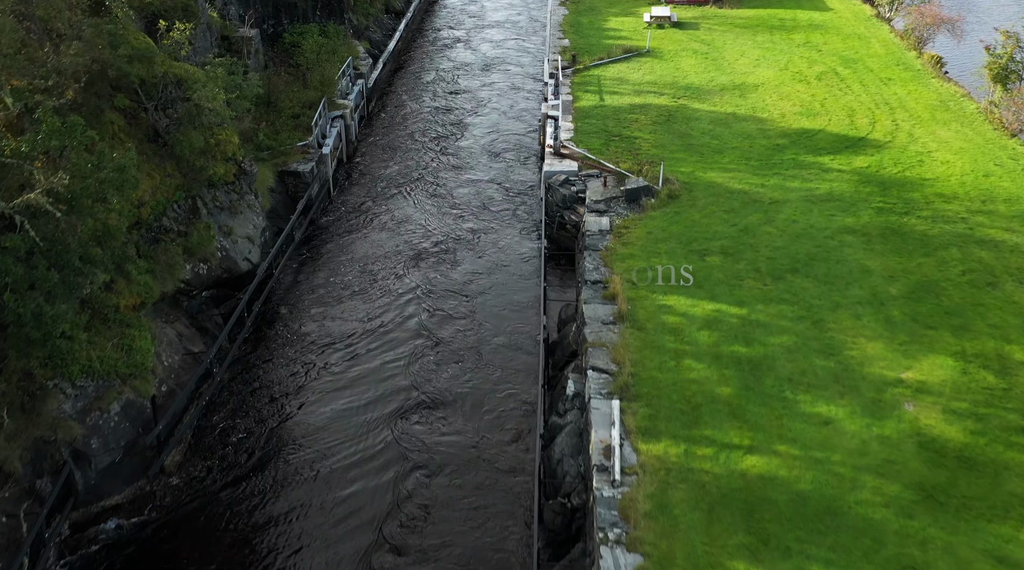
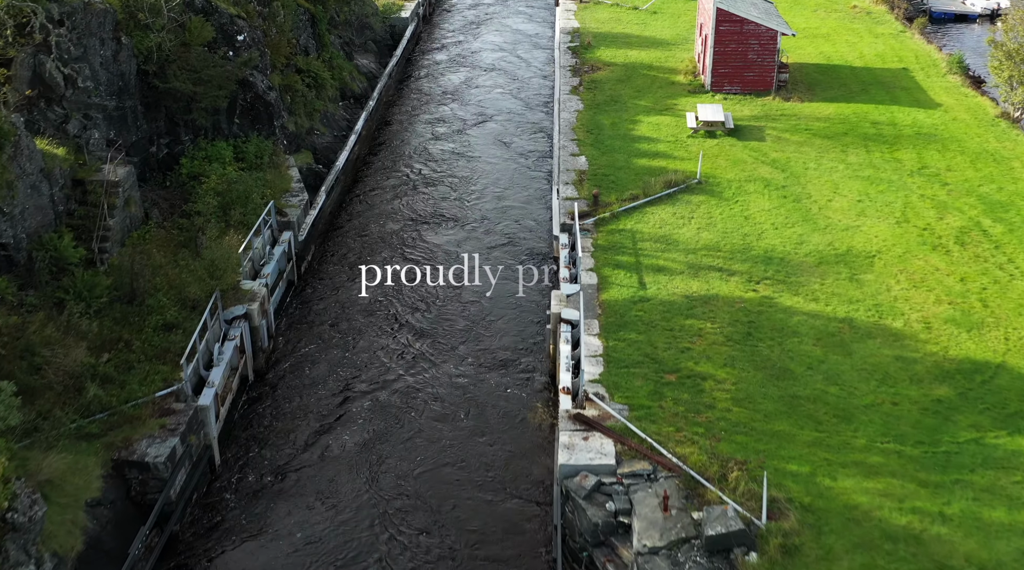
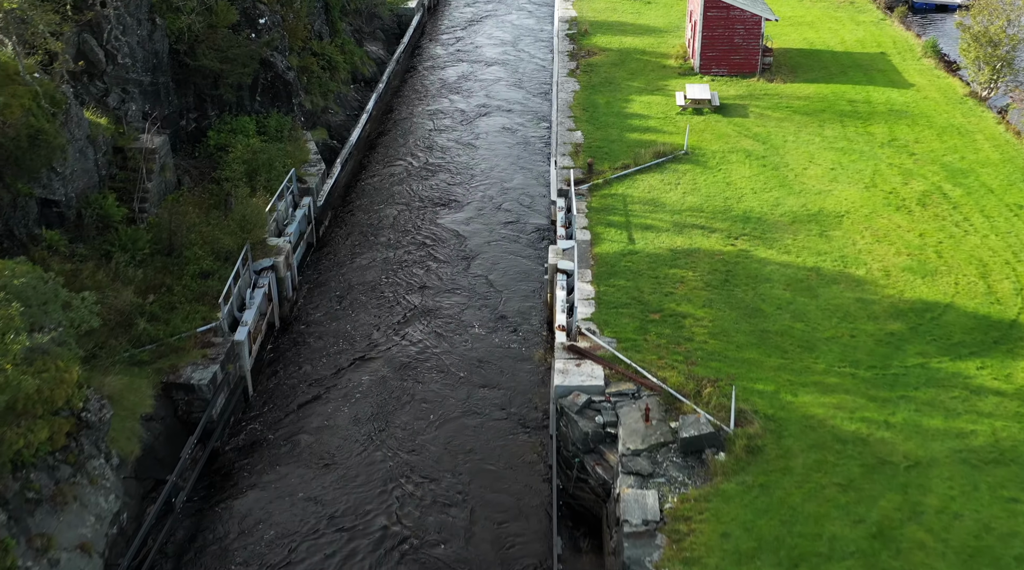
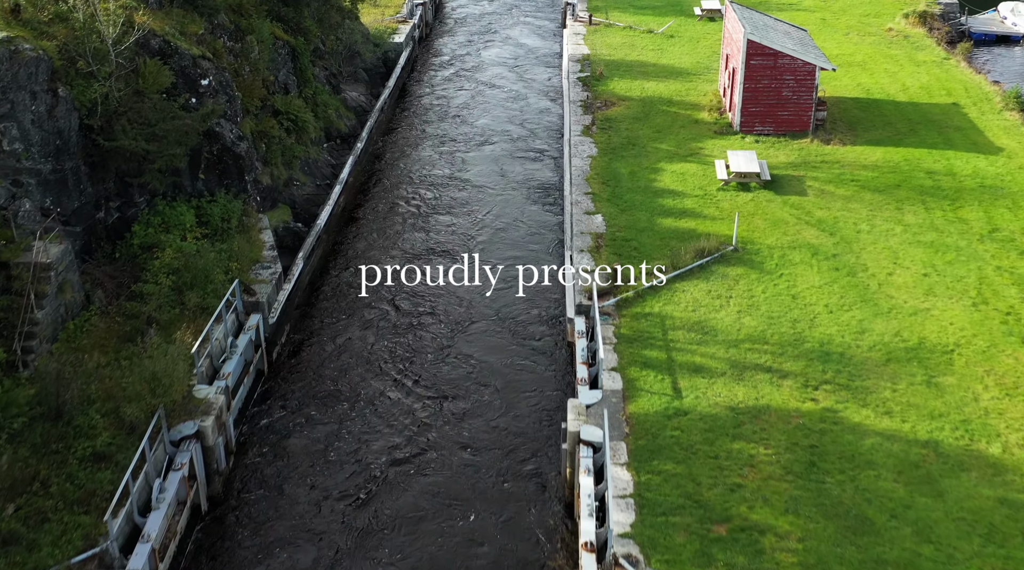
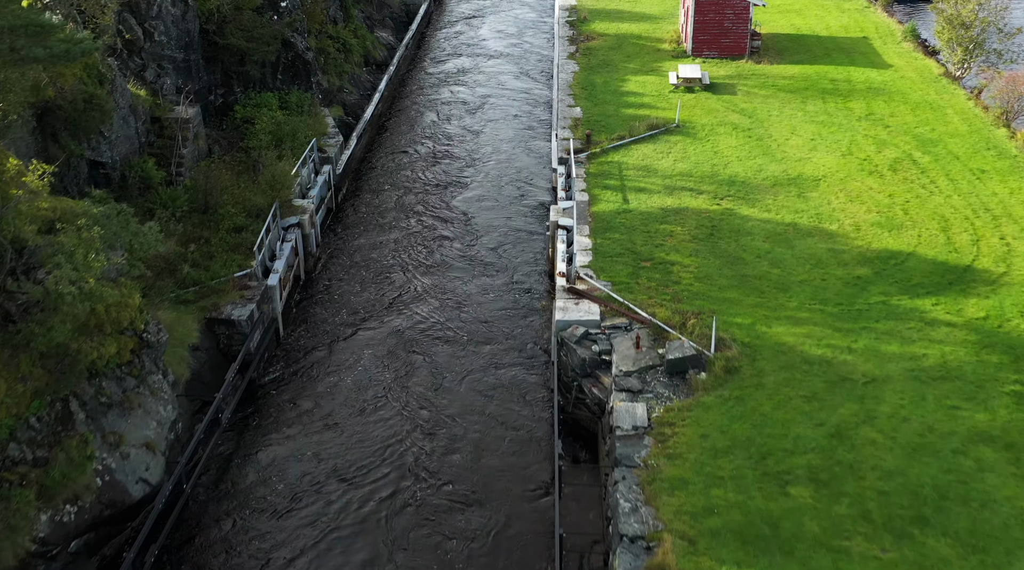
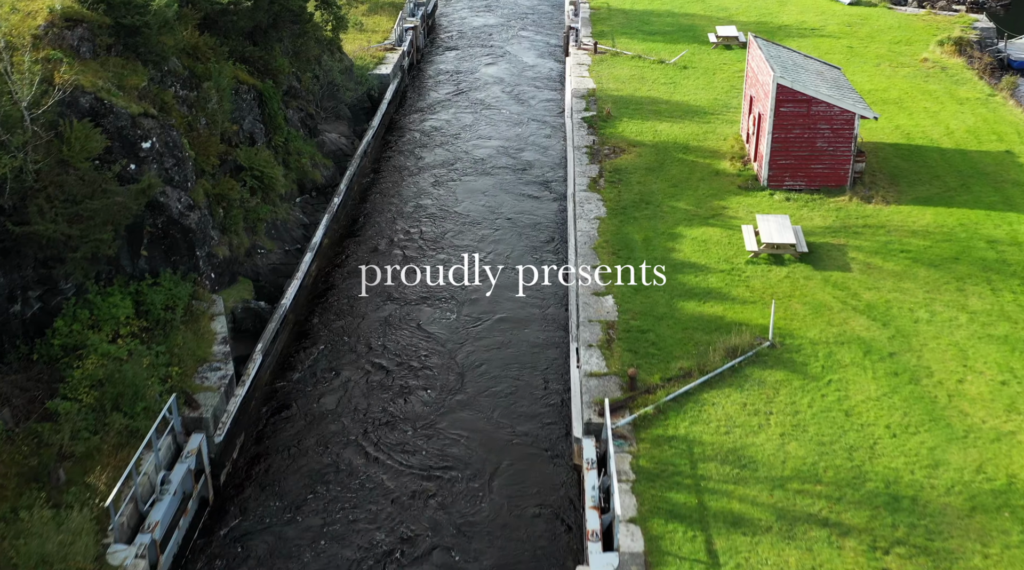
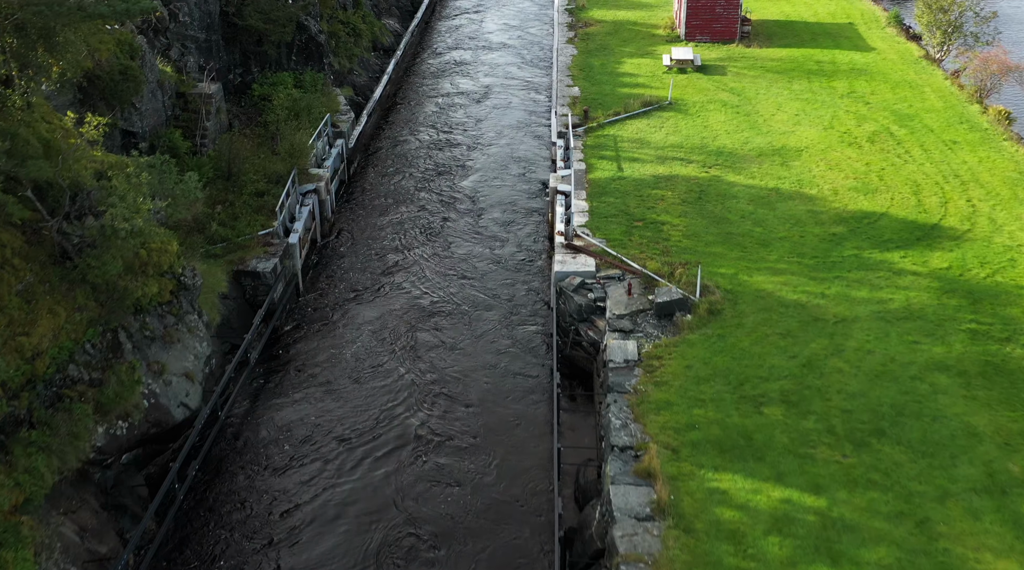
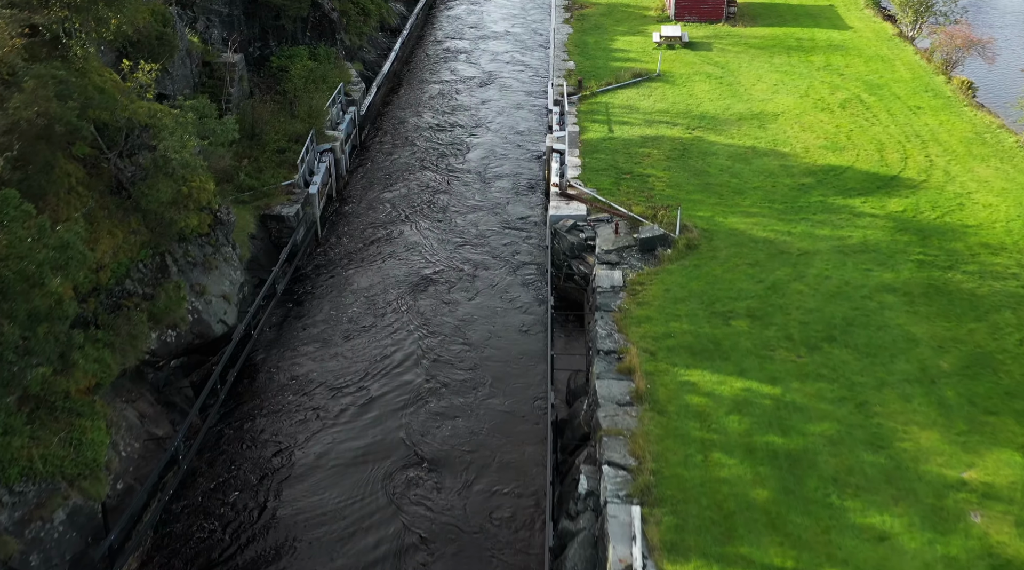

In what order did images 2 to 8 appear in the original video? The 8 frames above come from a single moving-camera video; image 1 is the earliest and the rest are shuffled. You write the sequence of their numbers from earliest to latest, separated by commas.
8, 7, 5, 3, 2, 4, 6
